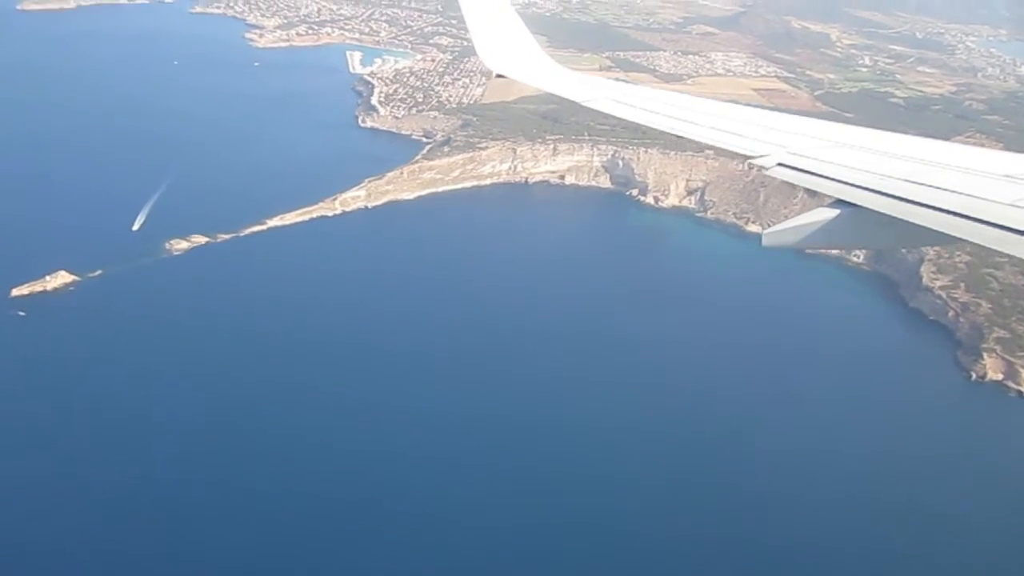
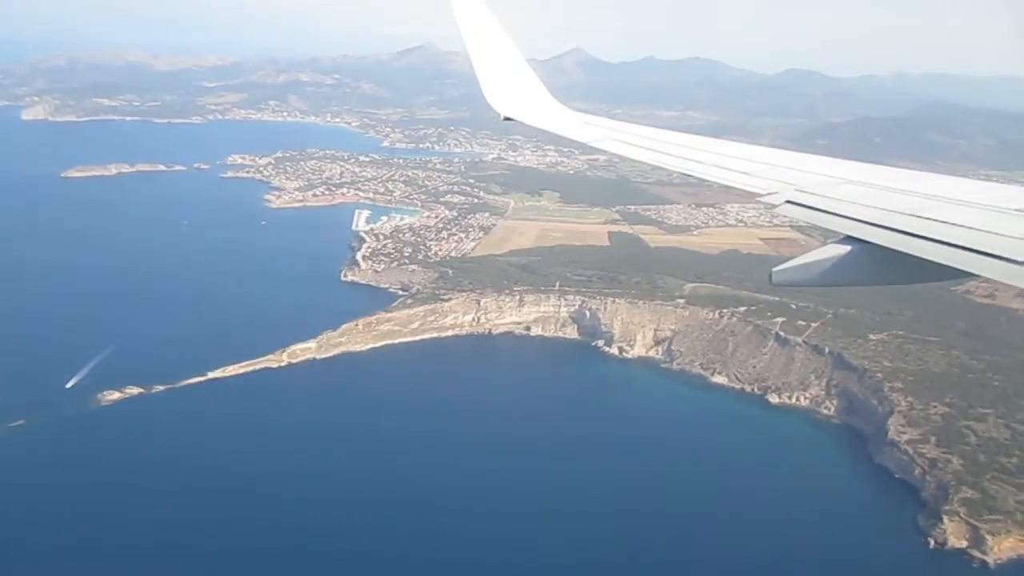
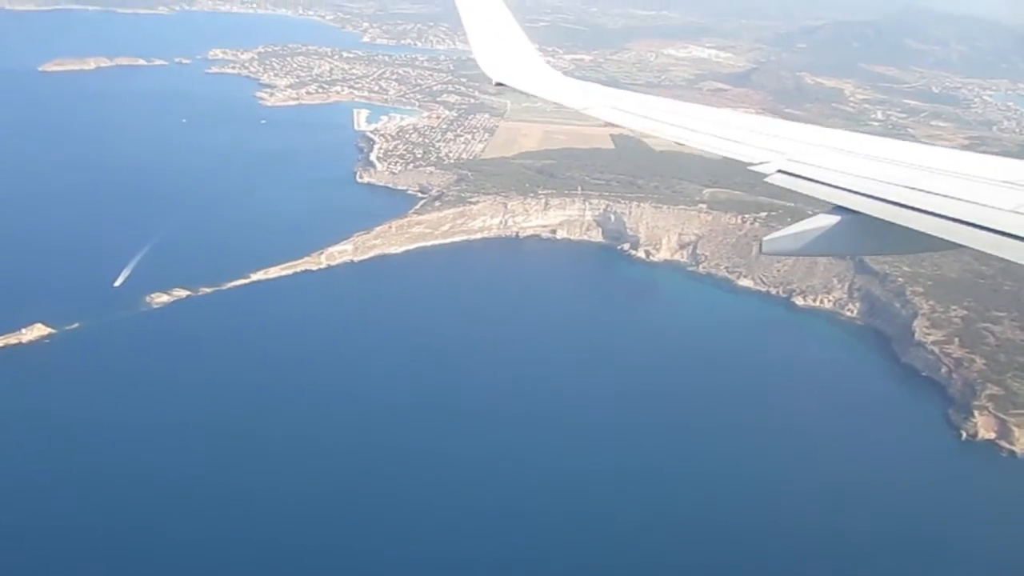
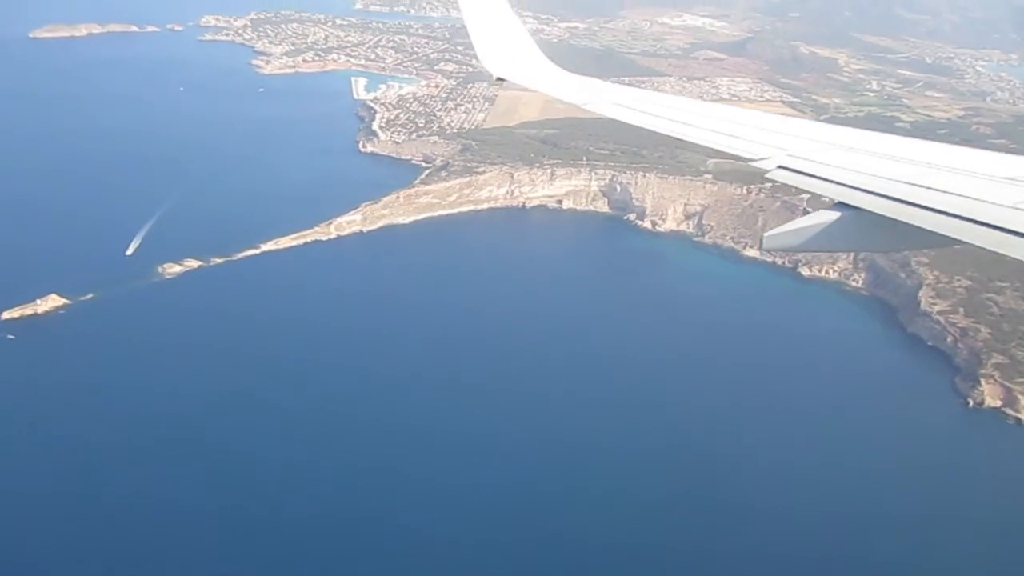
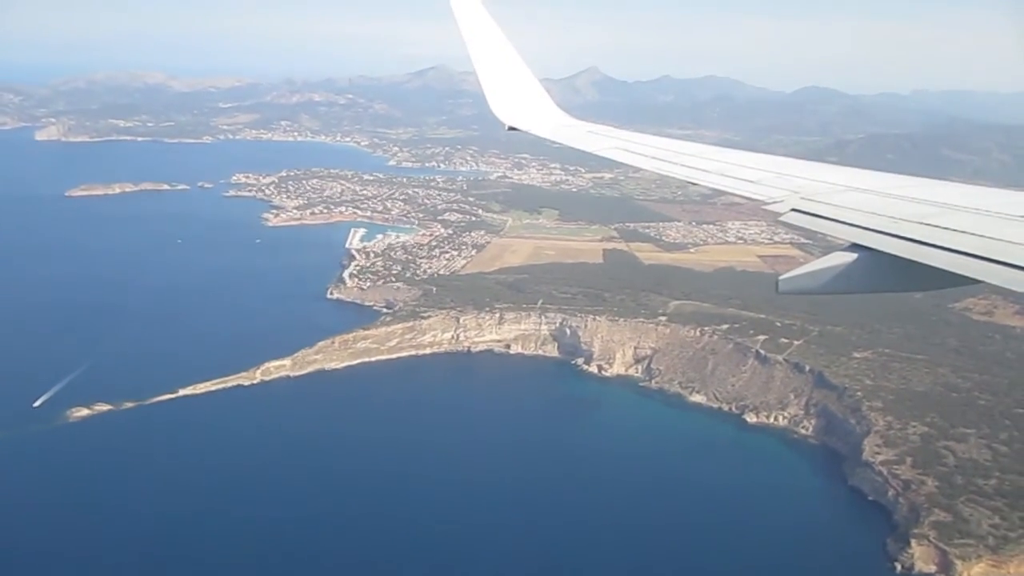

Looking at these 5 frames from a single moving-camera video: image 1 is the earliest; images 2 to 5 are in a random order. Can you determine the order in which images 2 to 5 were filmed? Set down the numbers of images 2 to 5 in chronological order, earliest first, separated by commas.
4, 3, 2, 5
